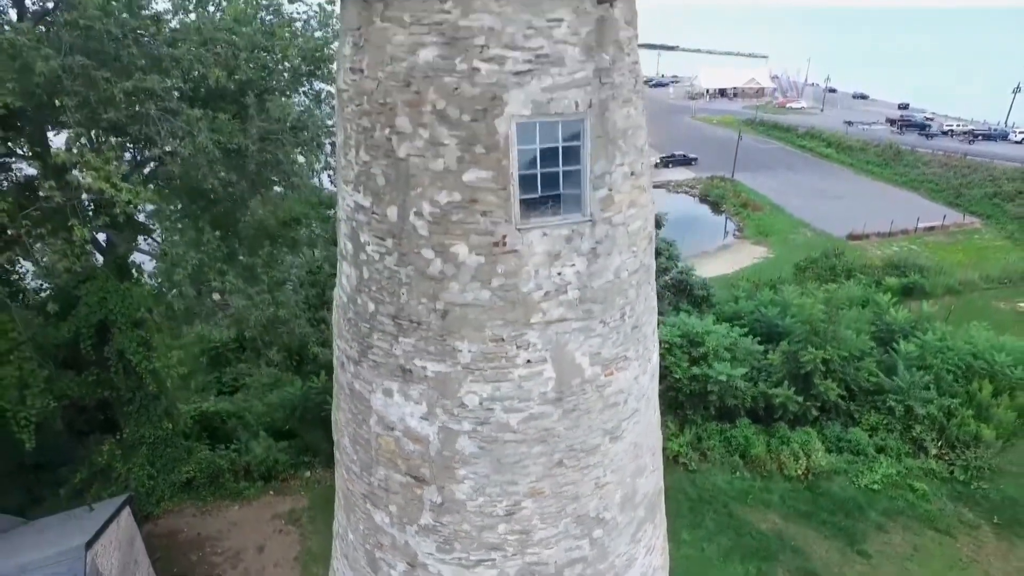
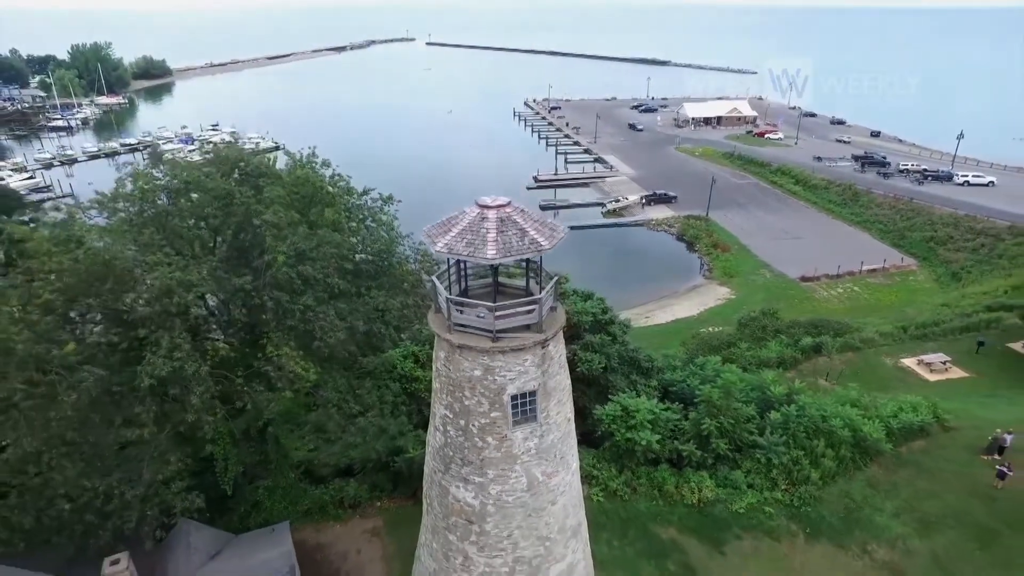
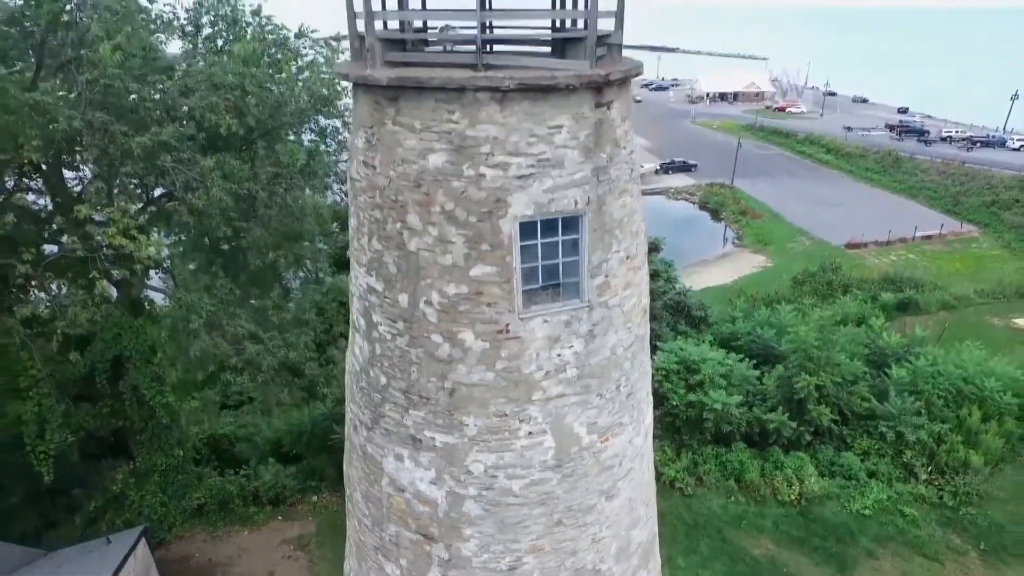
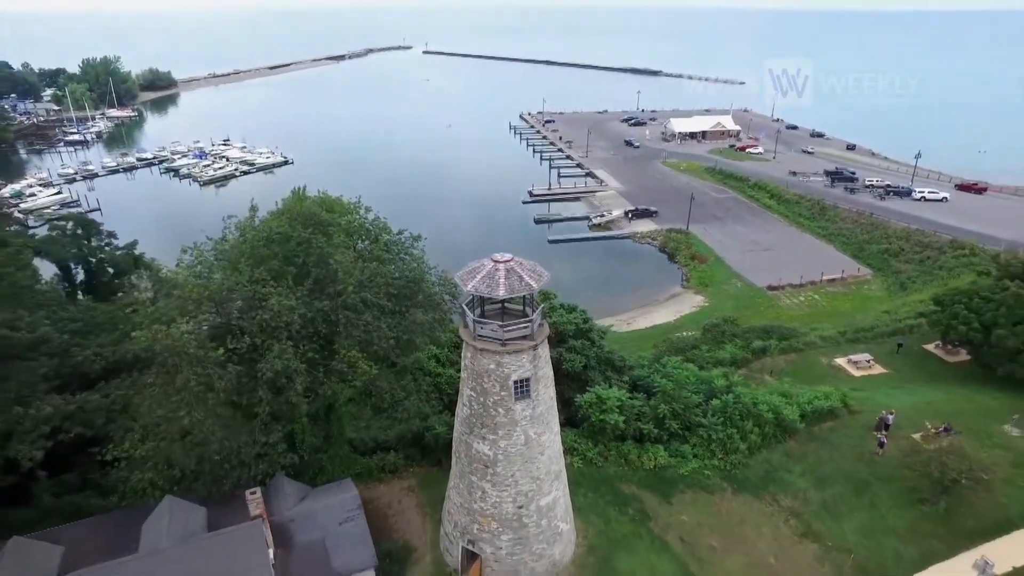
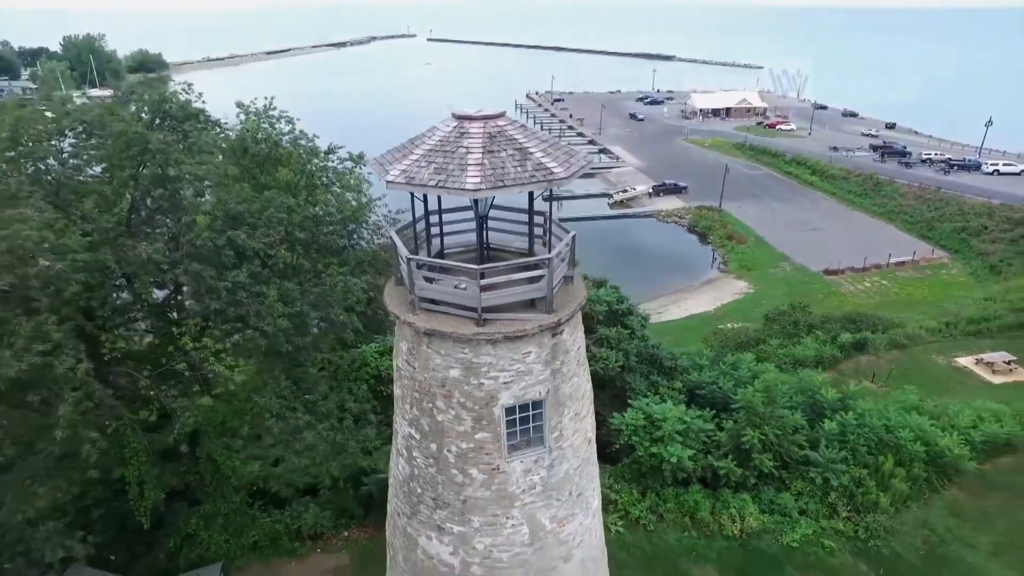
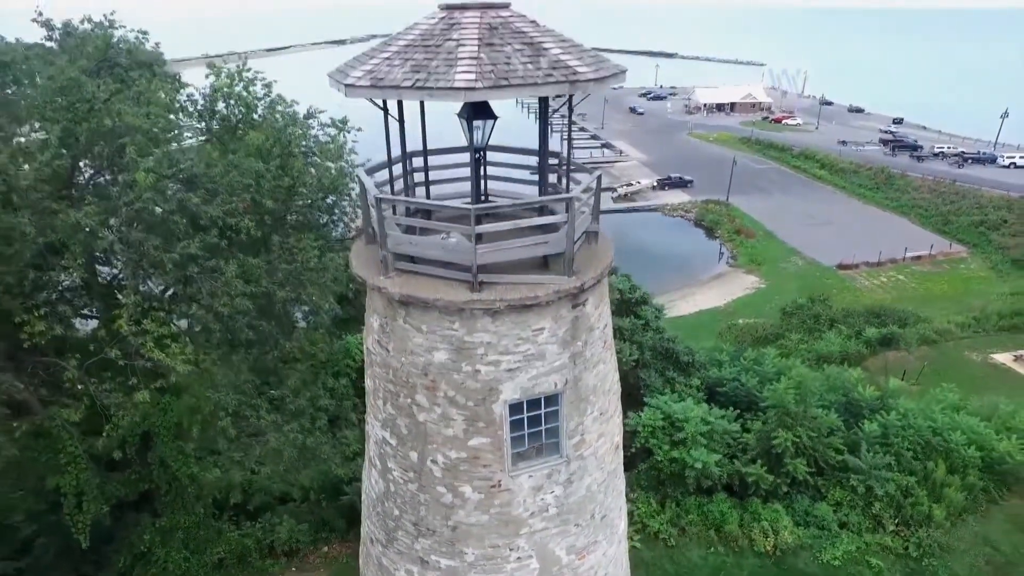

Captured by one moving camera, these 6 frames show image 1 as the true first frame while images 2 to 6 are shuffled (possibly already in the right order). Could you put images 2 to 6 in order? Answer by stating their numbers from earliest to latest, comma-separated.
3, 6, 5, 2, 4
